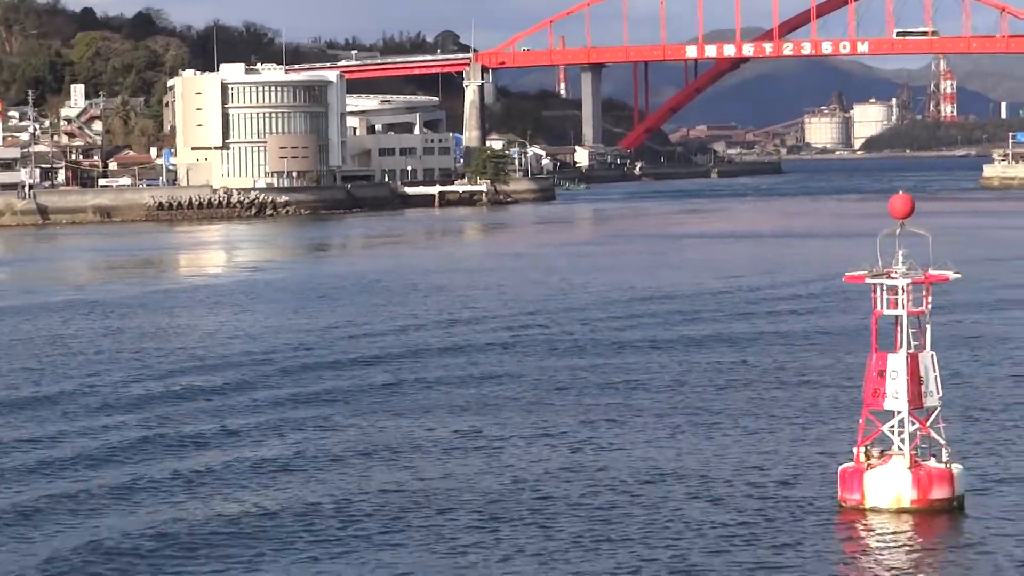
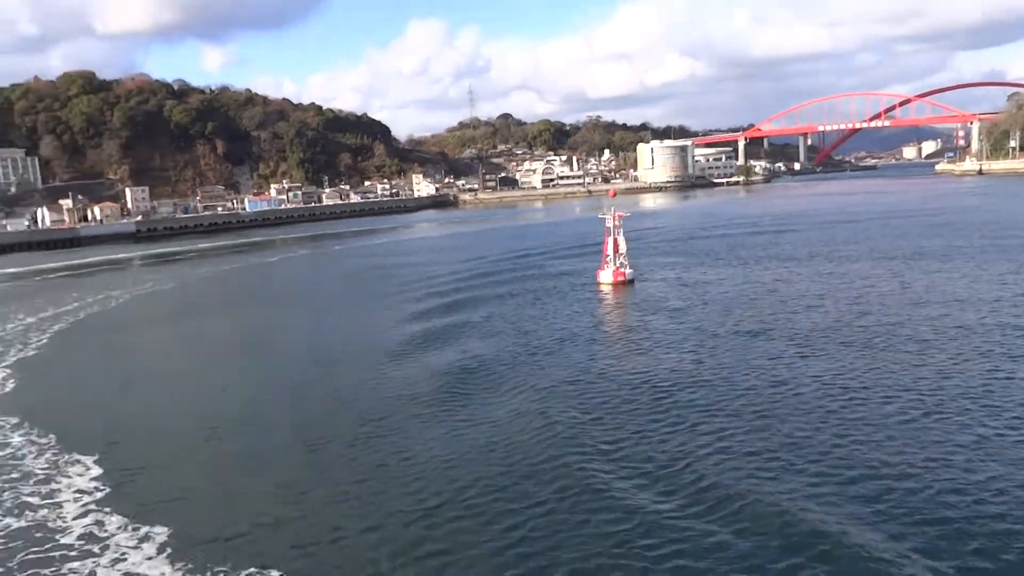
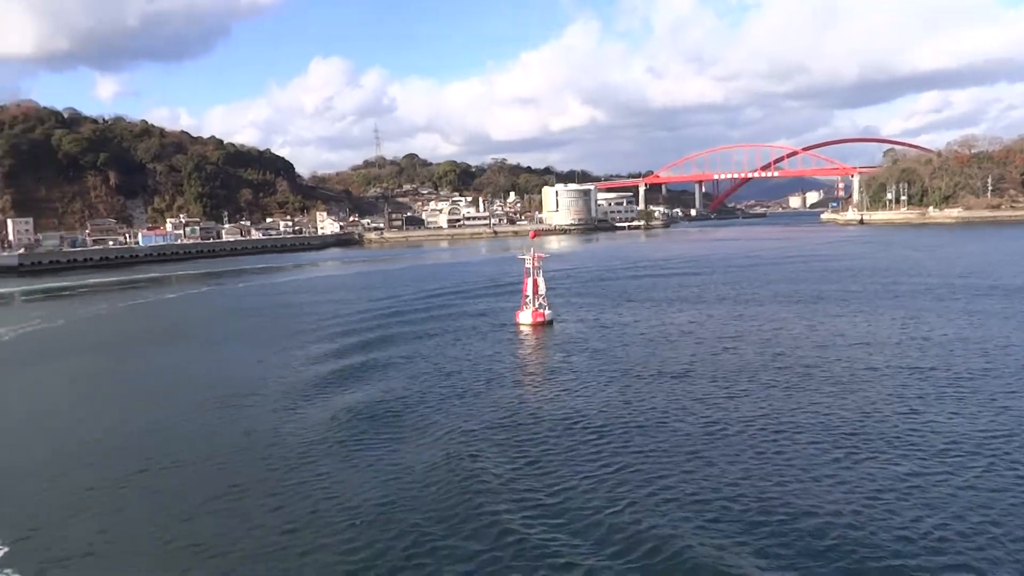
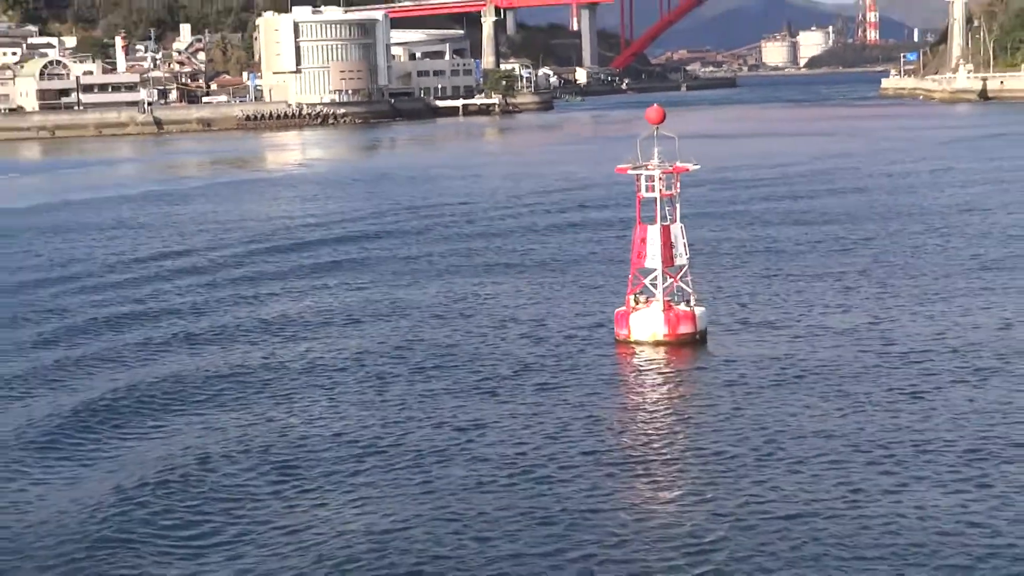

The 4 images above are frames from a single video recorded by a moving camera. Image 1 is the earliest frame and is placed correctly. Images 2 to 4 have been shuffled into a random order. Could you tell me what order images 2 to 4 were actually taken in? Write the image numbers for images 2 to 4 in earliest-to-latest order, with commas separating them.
4, 3, 2
